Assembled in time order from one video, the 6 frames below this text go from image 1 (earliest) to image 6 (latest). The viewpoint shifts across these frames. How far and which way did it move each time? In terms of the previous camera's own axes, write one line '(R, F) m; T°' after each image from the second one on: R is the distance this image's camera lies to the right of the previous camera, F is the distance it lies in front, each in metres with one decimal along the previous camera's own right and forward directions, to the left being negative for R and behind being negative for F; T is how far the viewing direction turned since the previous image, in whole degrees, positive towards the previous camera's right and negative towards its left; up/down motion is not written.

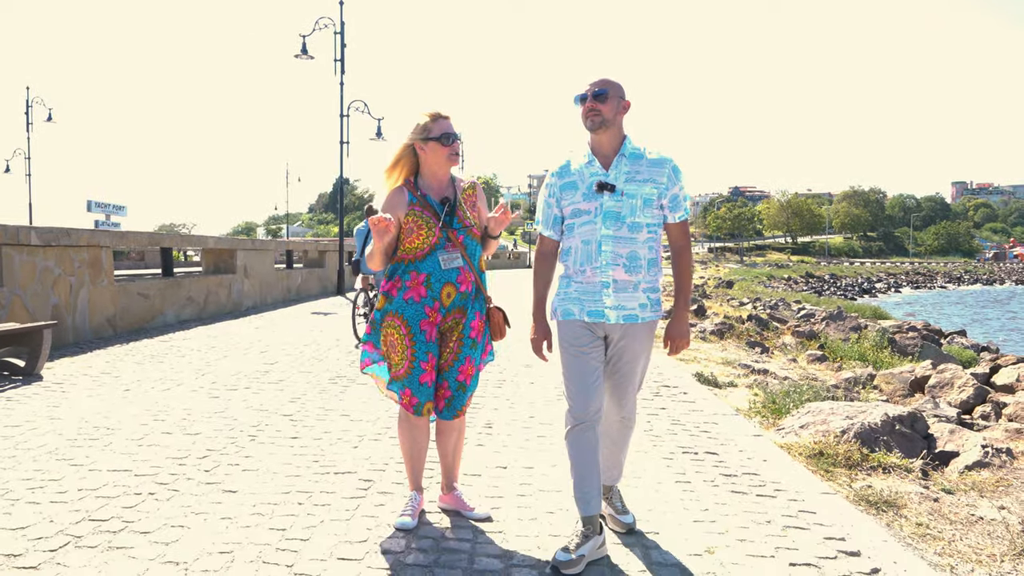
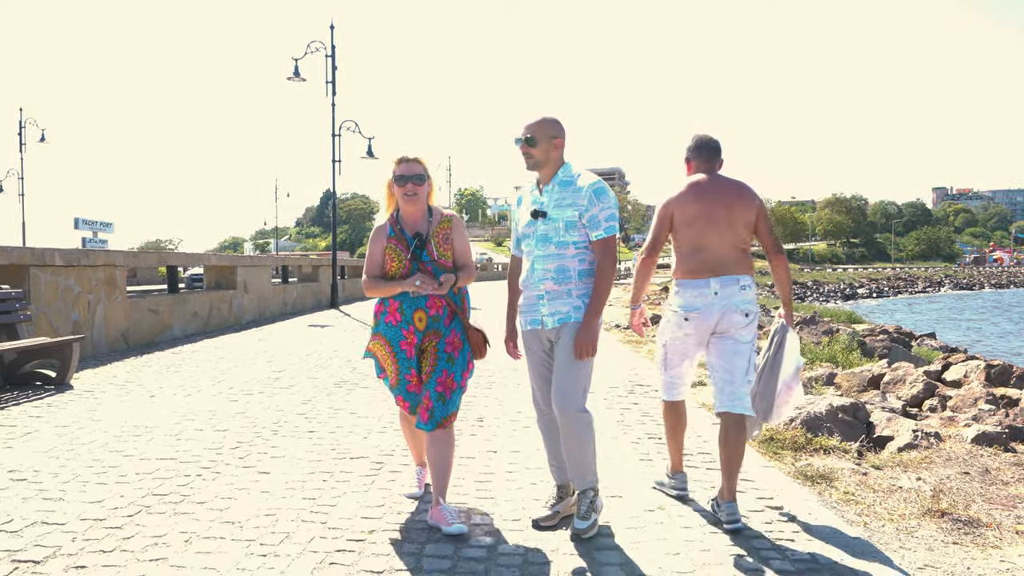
(0.0, -0.8) m; +1°
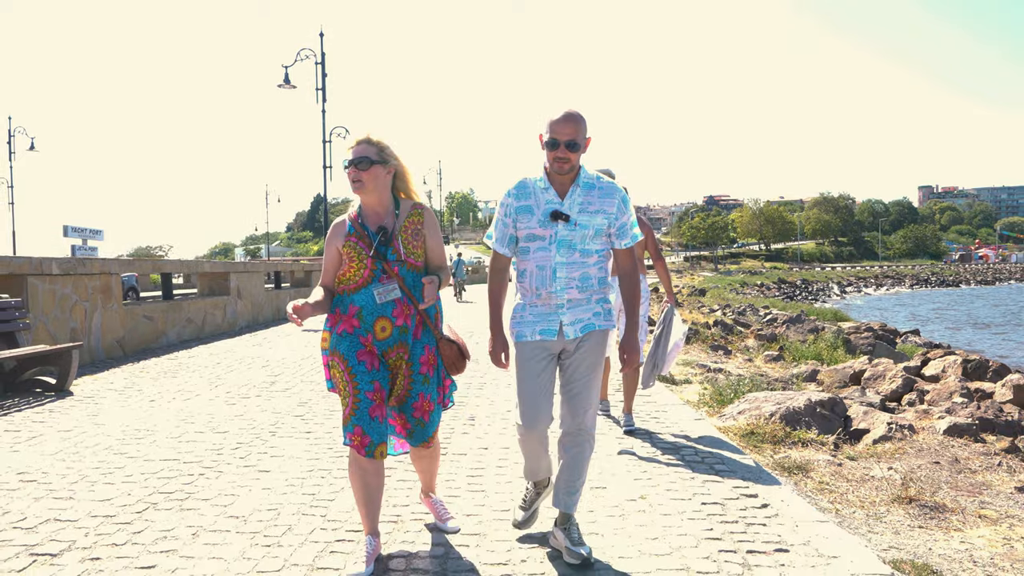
(0.0, -0.2) m; +1°
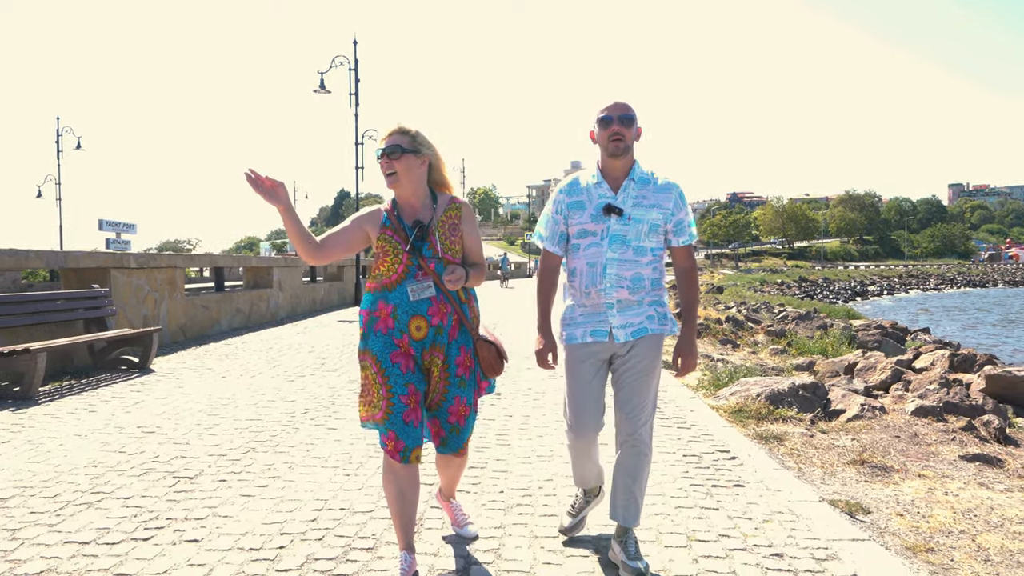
(0.0, -1.1) m; -2°
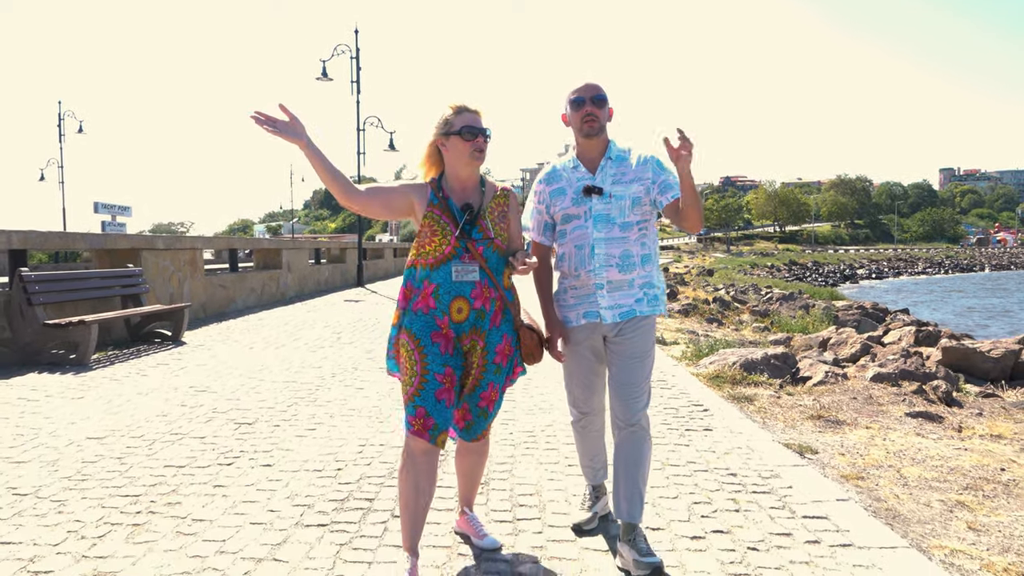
(-0.1, -0.9) m; +1°
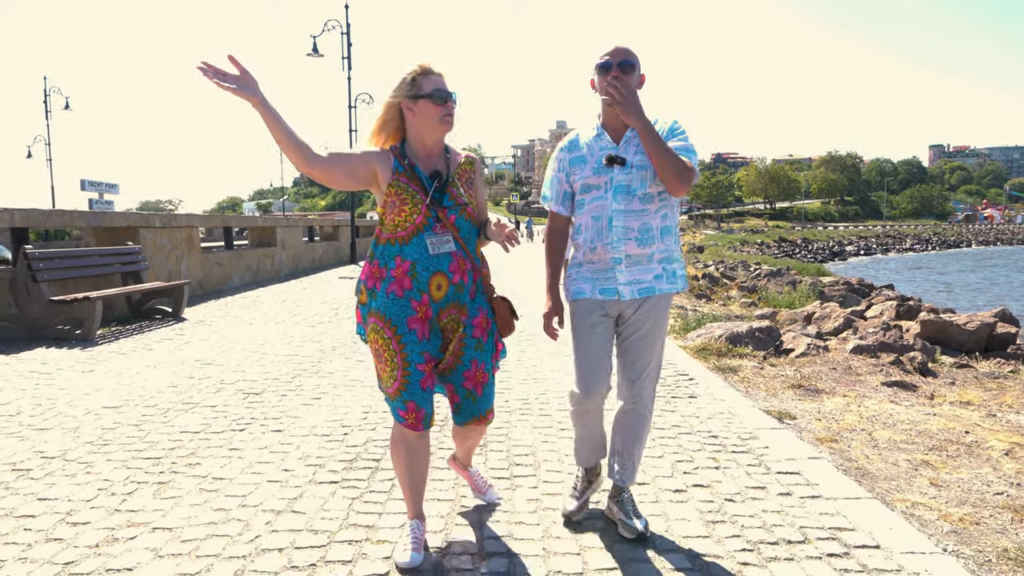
(0.0, -0.3) m; +1°
